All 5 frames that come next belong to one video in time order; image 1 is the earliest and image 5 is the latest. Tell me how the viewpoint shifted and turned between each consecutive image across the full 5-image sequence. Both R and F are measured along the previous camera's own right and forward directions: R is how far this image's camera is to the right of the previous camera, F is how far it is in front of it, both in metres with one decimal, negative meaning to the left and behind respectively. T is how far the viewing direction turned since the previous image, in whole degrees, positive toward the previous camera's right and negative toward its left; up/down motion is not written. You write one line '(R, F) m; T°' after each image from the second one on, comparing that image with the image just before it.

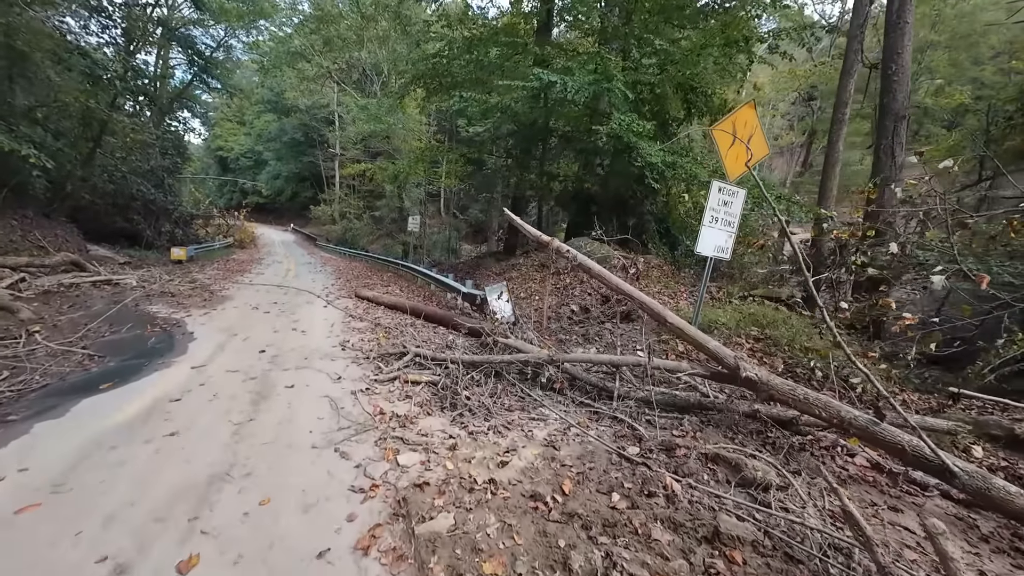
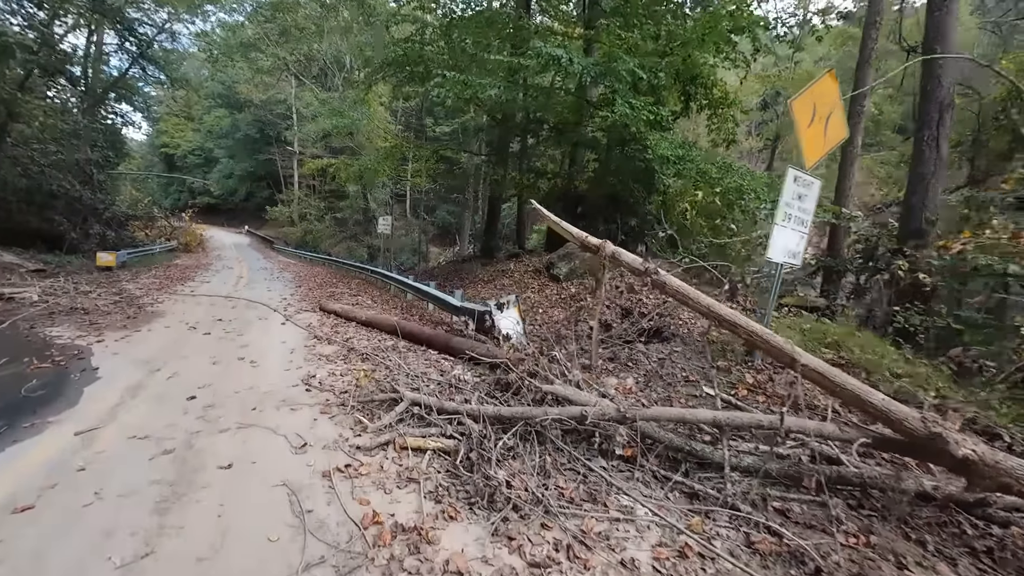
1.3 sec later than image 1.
(-0.6, +1.3) m; +5°
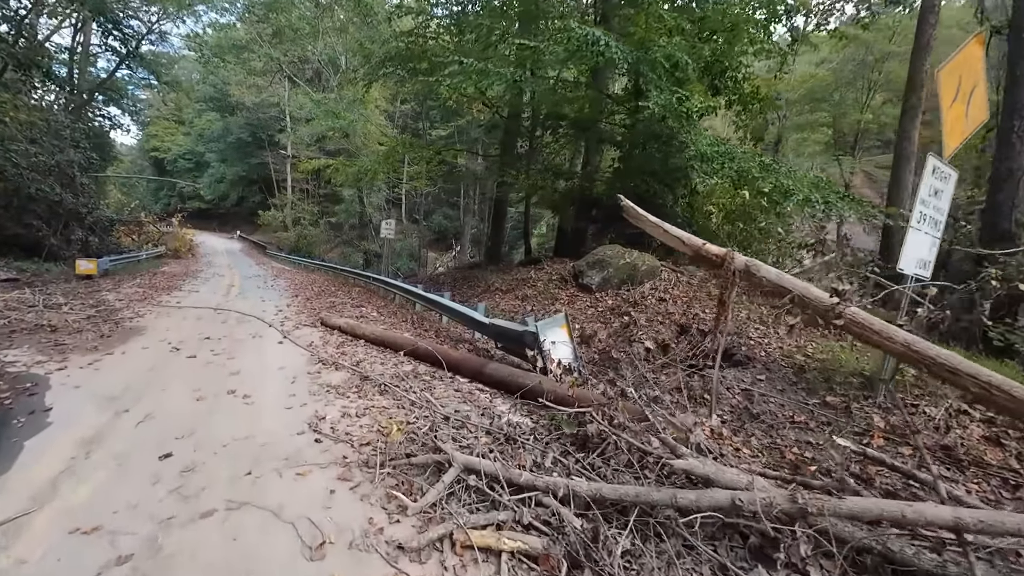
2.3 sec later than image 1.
(-0.6, +0.9) m; +1°
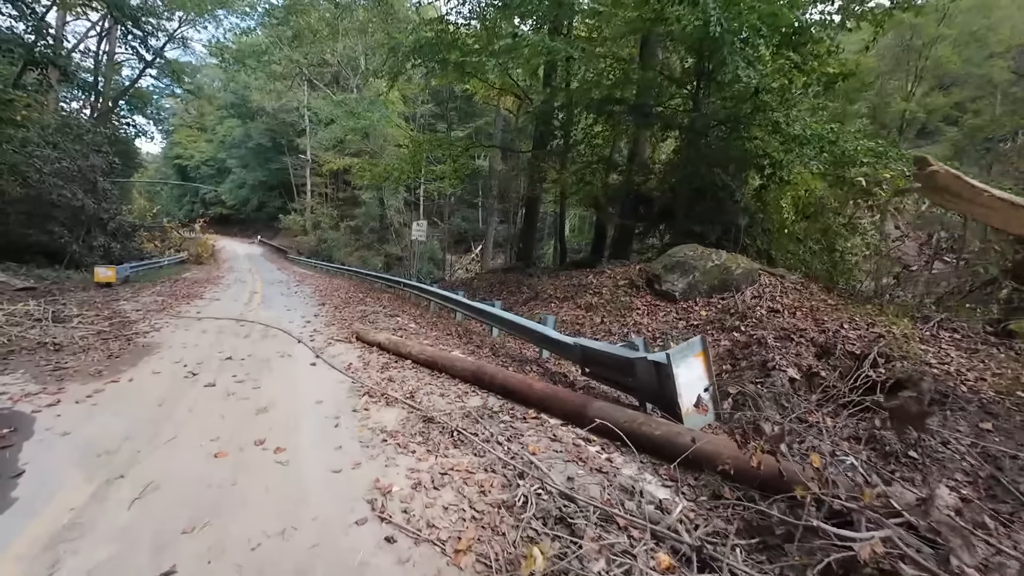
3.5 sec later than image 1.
(-0.8, +1.1) m; -2°
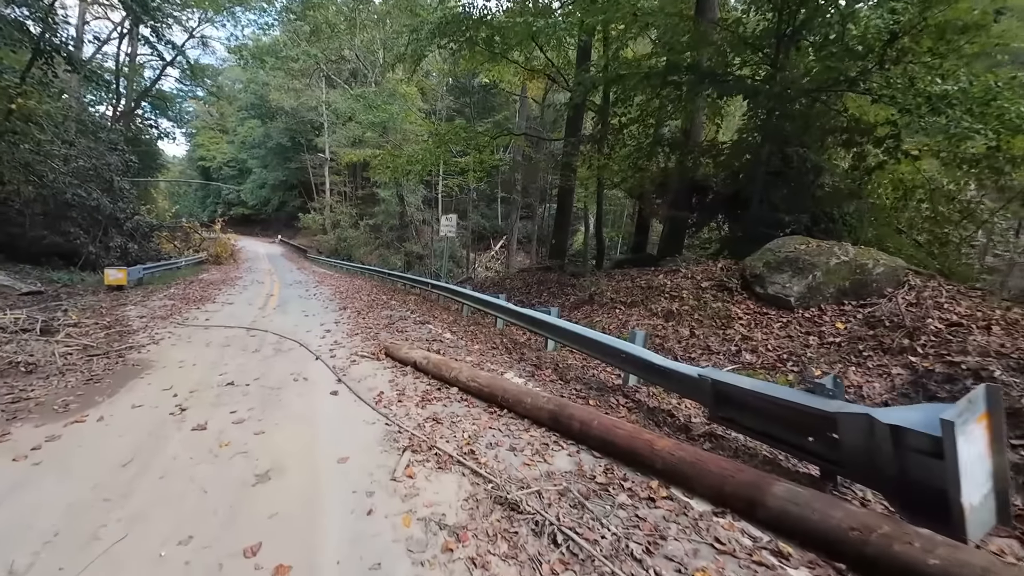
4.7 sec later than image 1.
(-0.6, +1.3) m; -2°
